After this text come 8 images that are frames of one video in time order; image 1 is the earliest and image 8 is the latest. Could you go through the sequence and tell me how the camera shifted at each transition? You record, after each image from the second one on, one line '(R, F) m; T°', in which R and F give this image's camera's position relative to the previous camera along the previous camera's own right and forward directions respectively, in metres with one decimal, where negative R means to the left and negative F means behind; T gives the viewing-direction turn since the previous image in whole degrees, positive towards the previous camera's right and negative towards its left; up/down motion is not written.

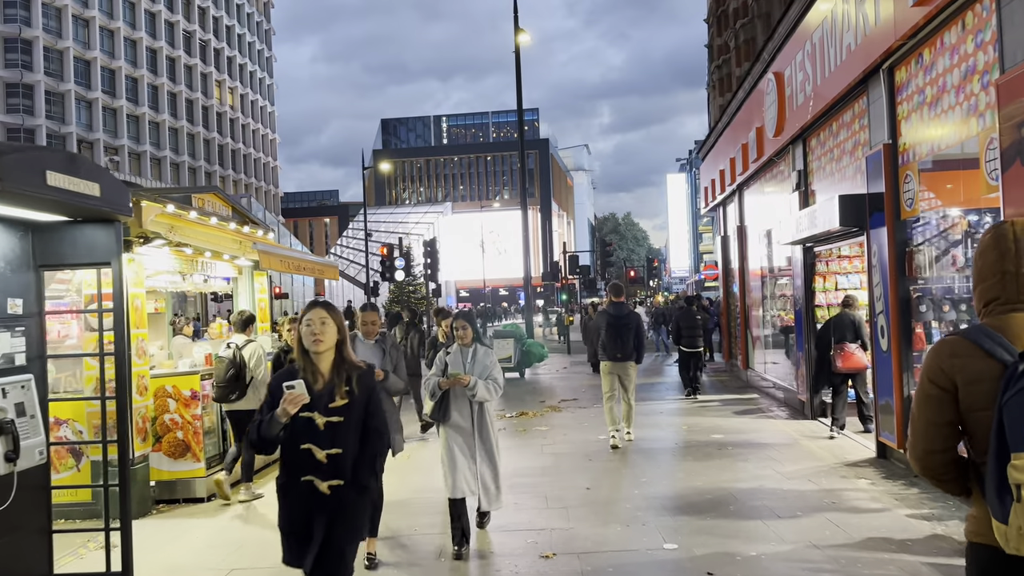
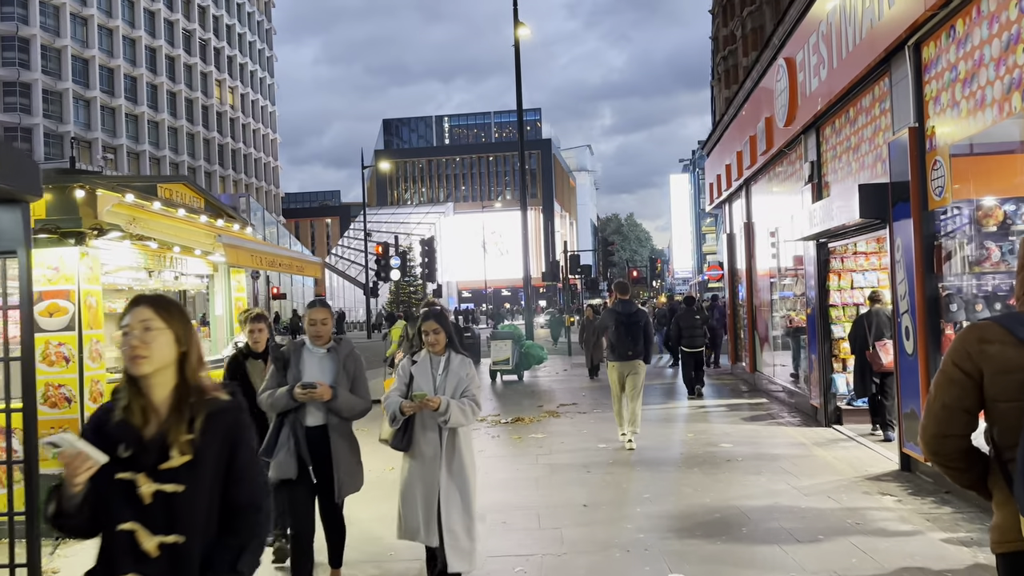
(+0.1, +0.6) m; 0°
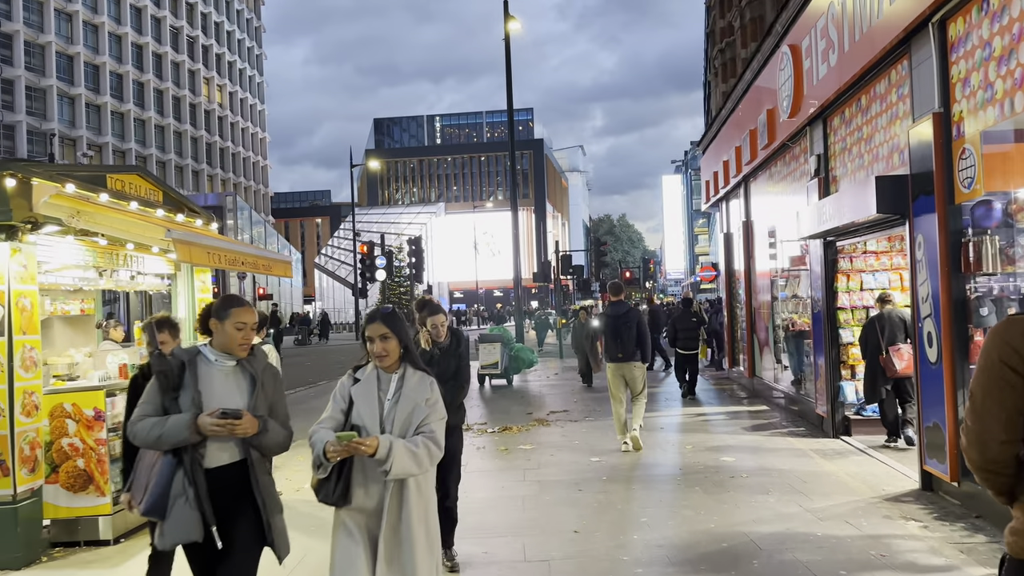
(+0.1, +0.7) m; +1°
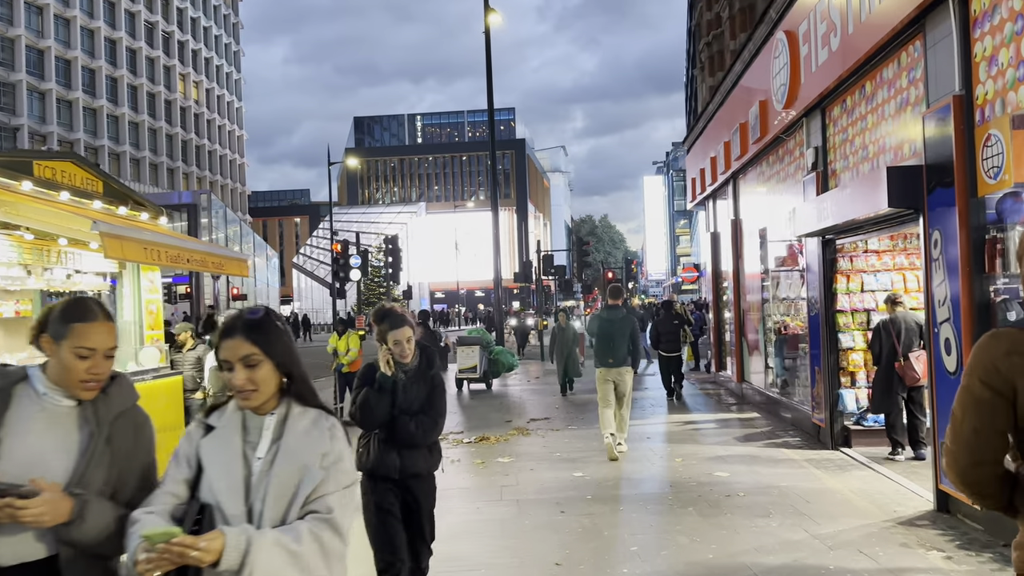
(0.0, +0.7) m; +1°
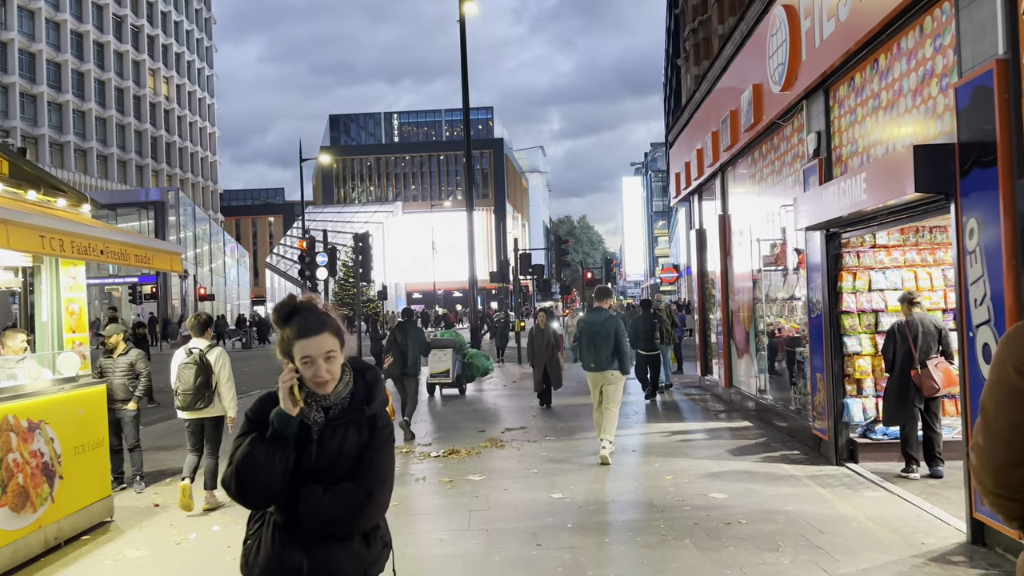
(+0.1, +0.9) m; +2°
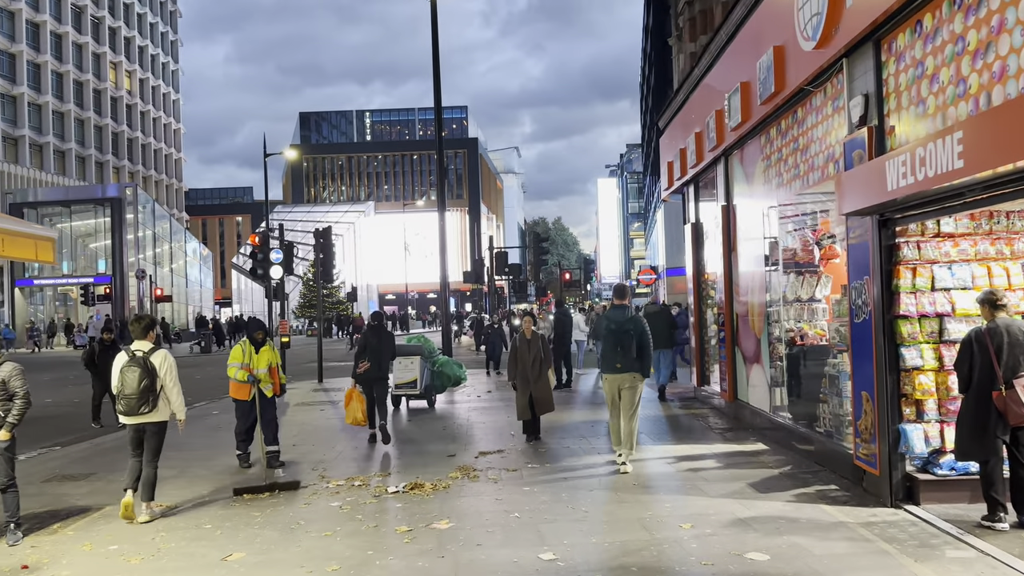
(0.0, +1.6) m; +2°
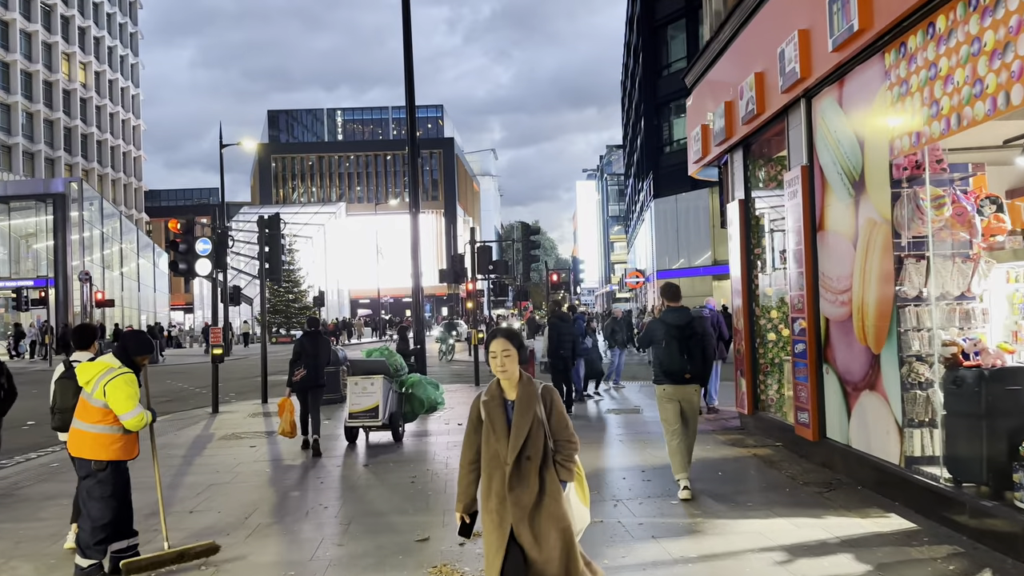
(-0.2, +3.3) m; +2°
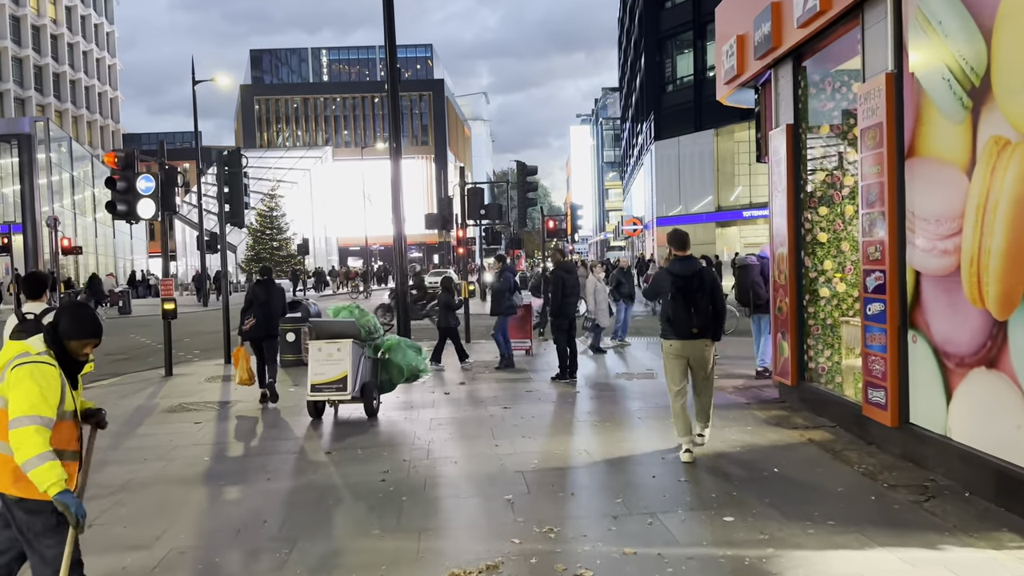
(0.0, +1.8) m; +1°
